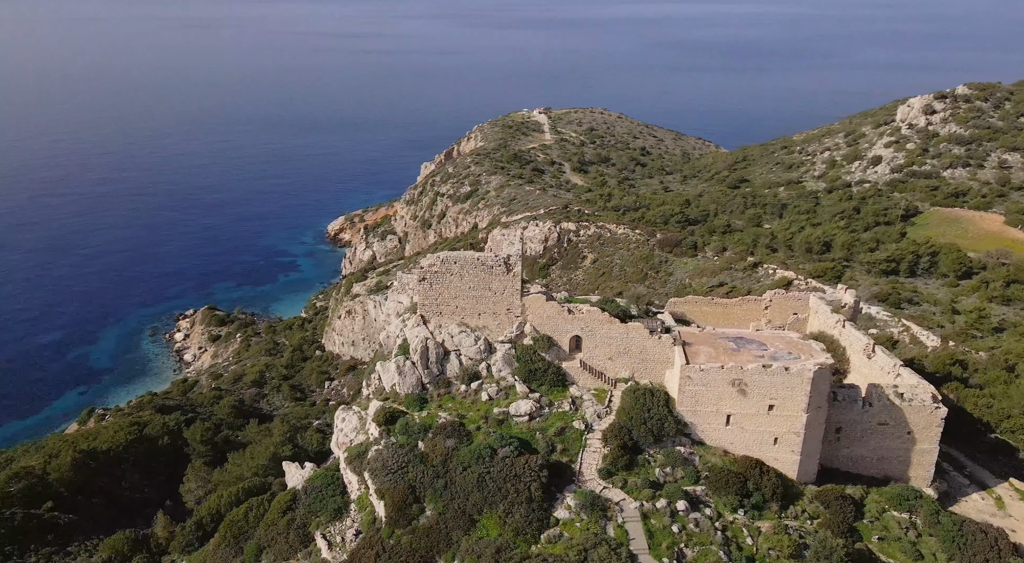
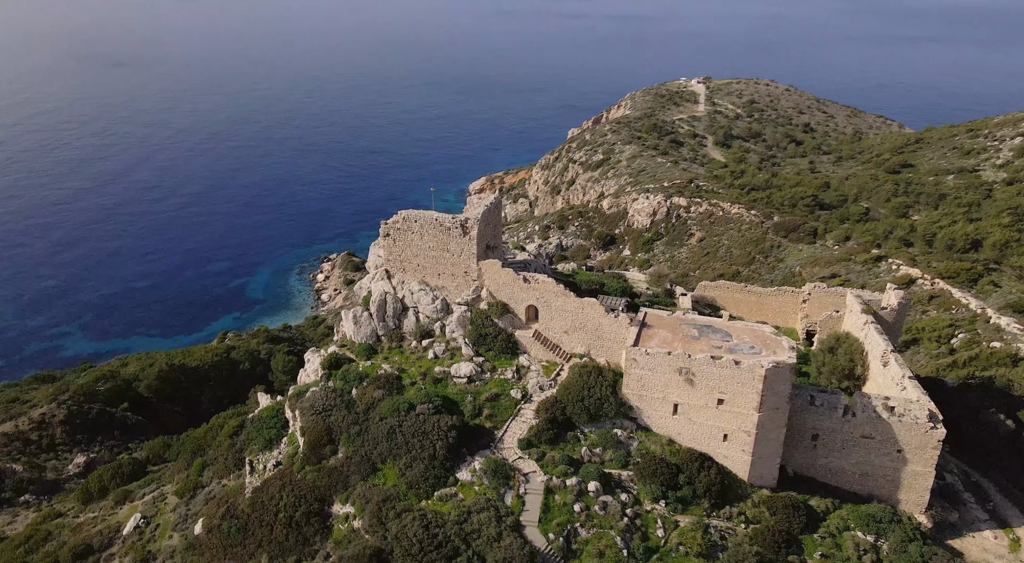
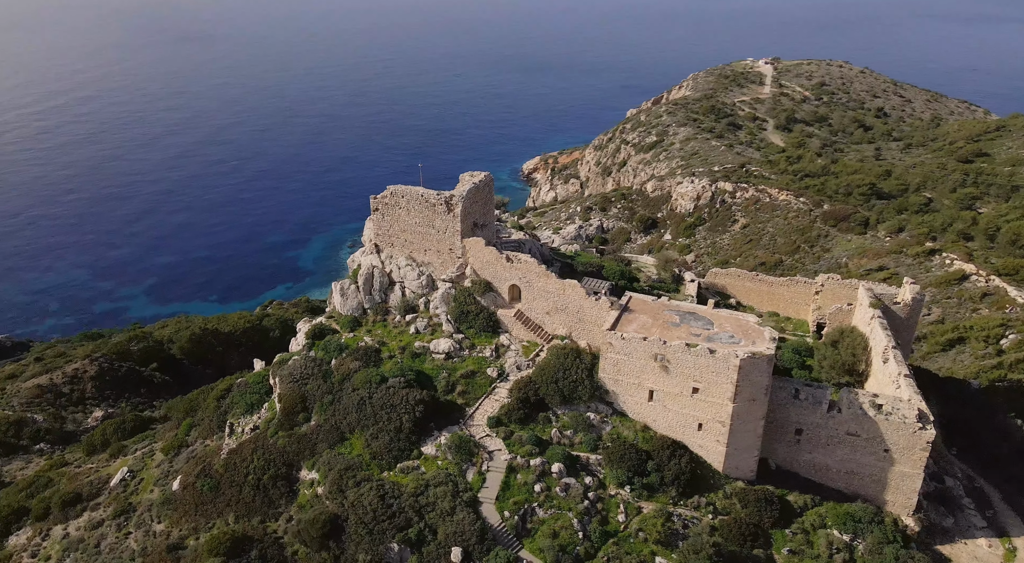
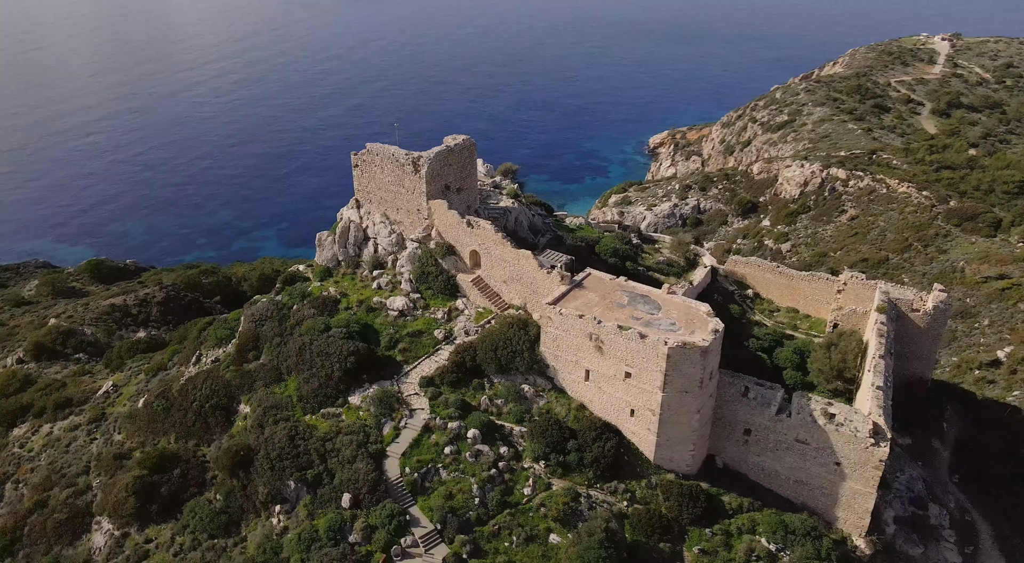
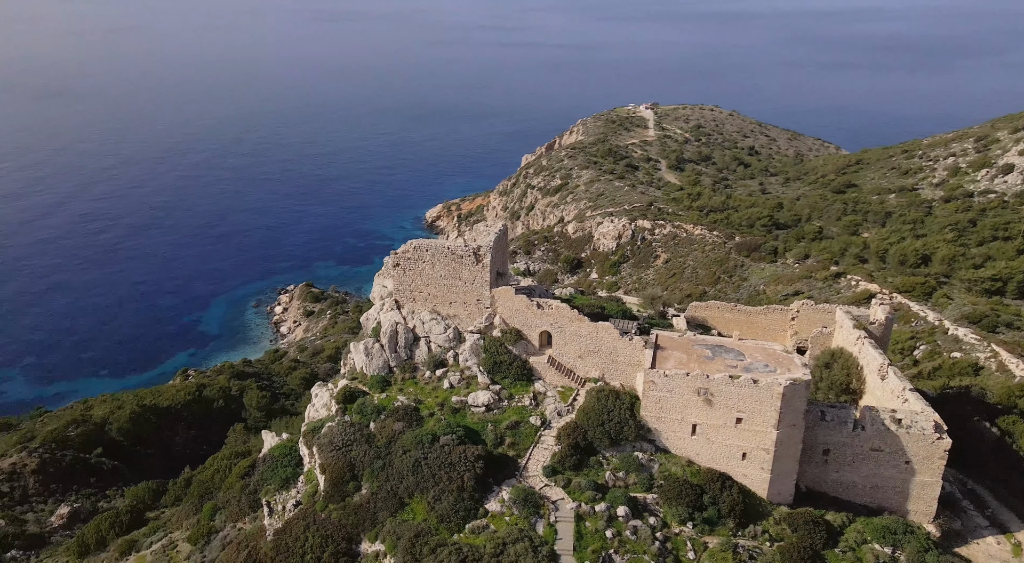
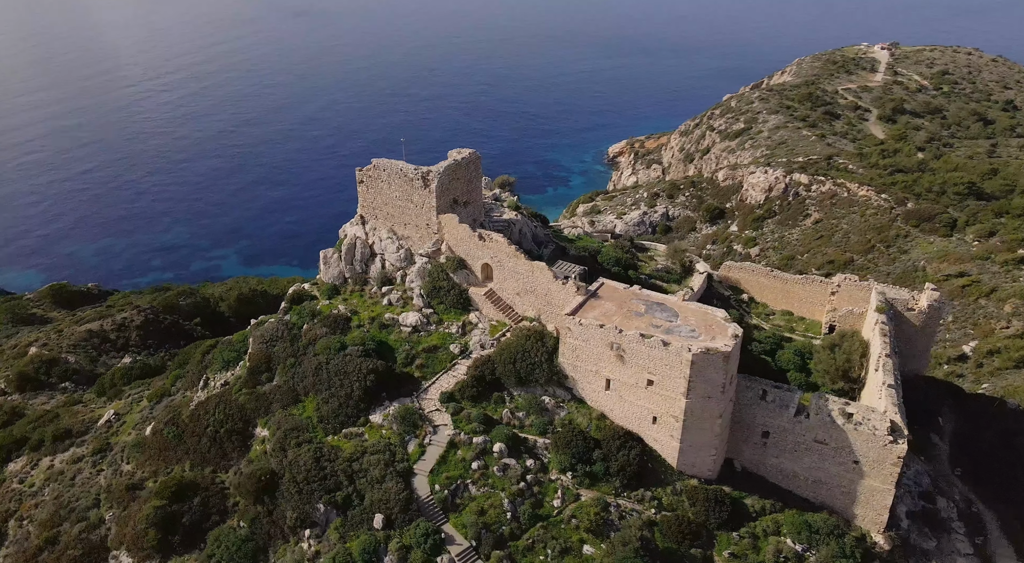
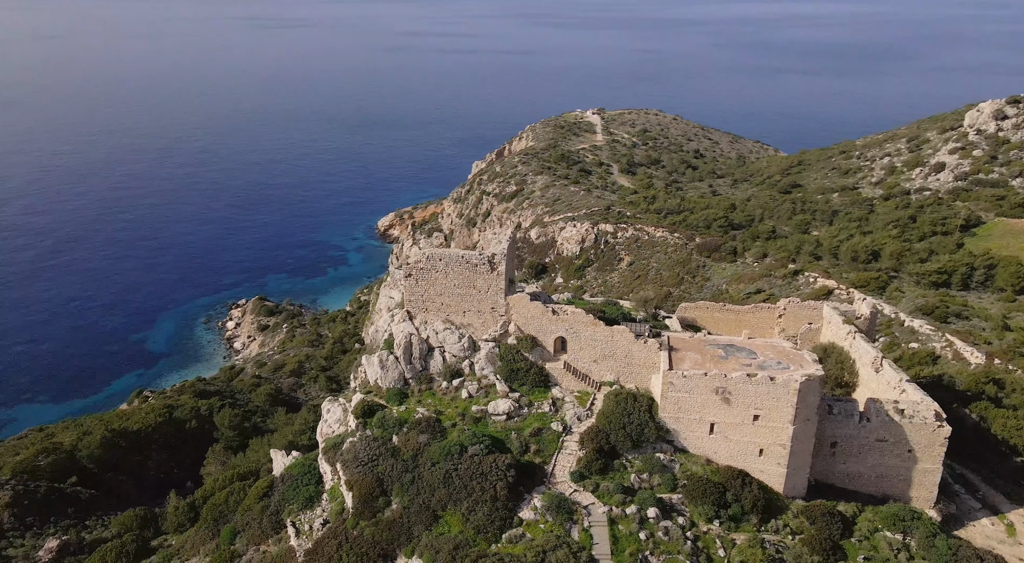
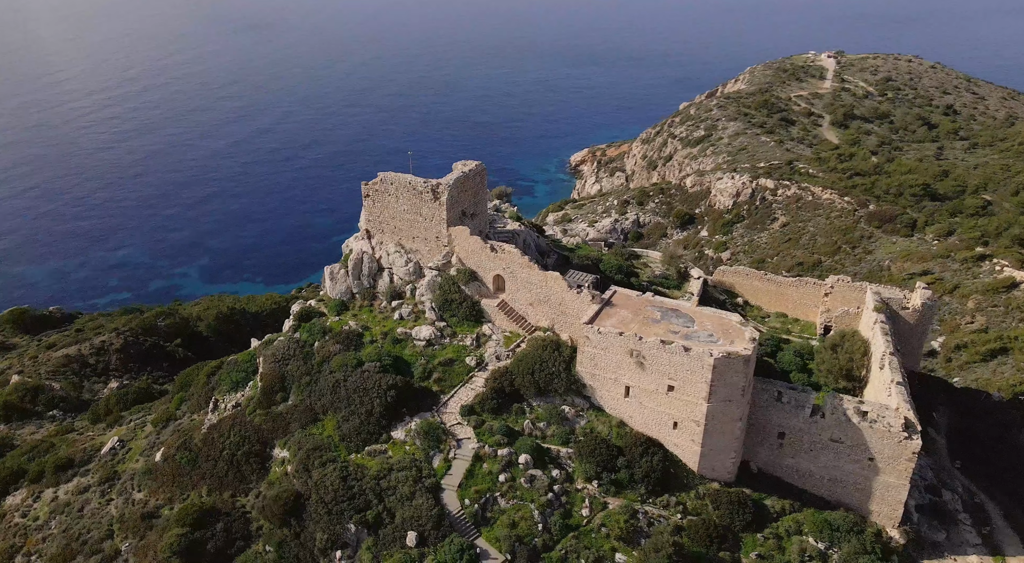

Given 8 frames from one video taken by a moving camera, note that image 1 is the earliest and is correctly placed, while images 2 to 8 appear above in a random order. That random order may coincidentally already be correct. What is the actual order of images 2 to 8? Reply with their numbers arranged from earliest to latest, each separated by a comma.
7, 5, 2, 3, 8, 6, 4
